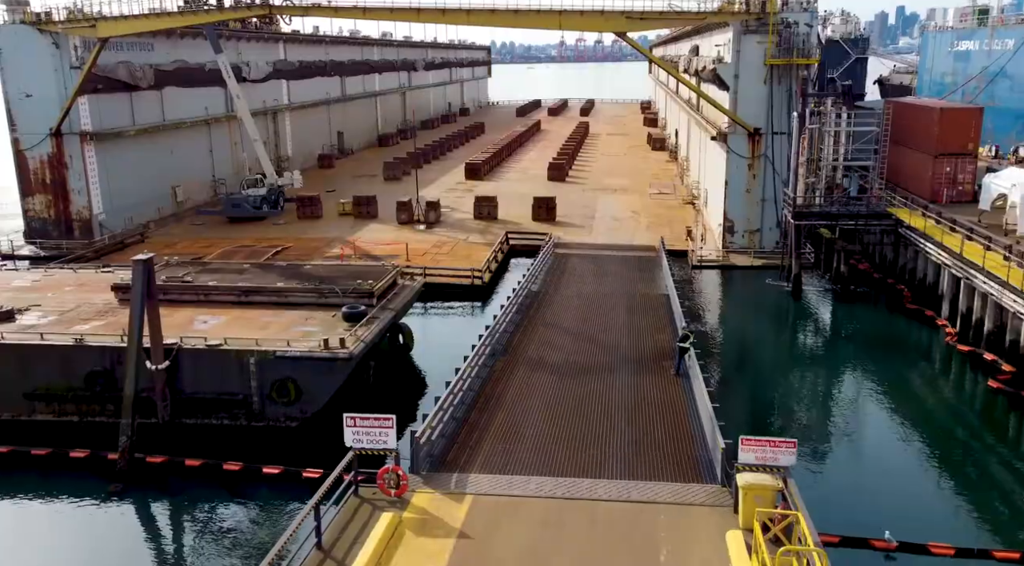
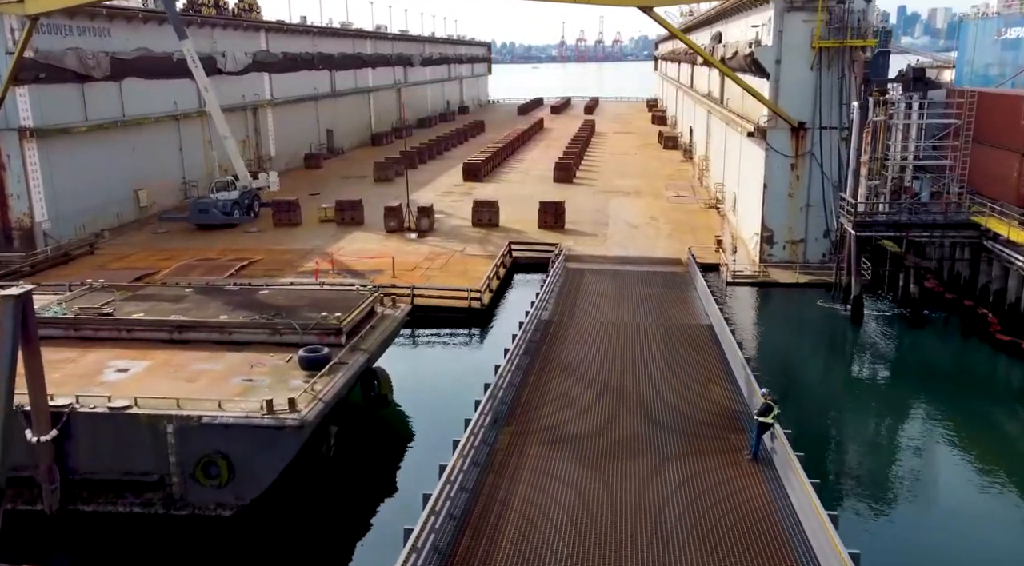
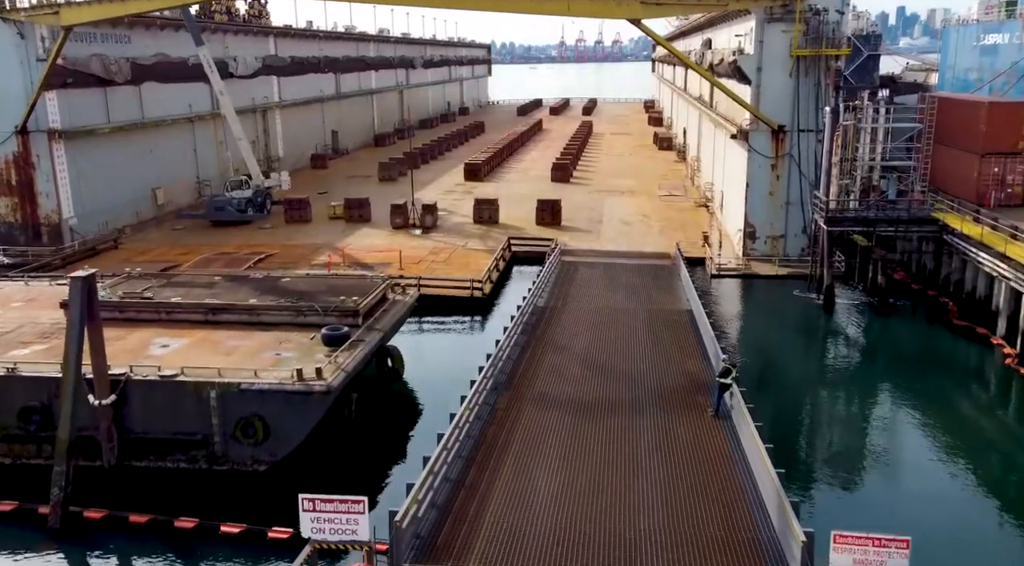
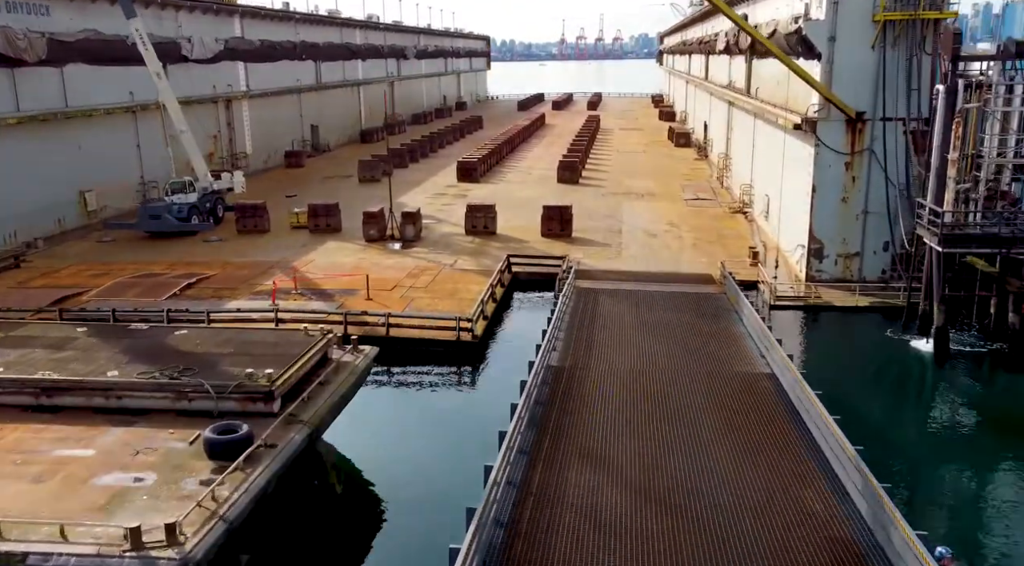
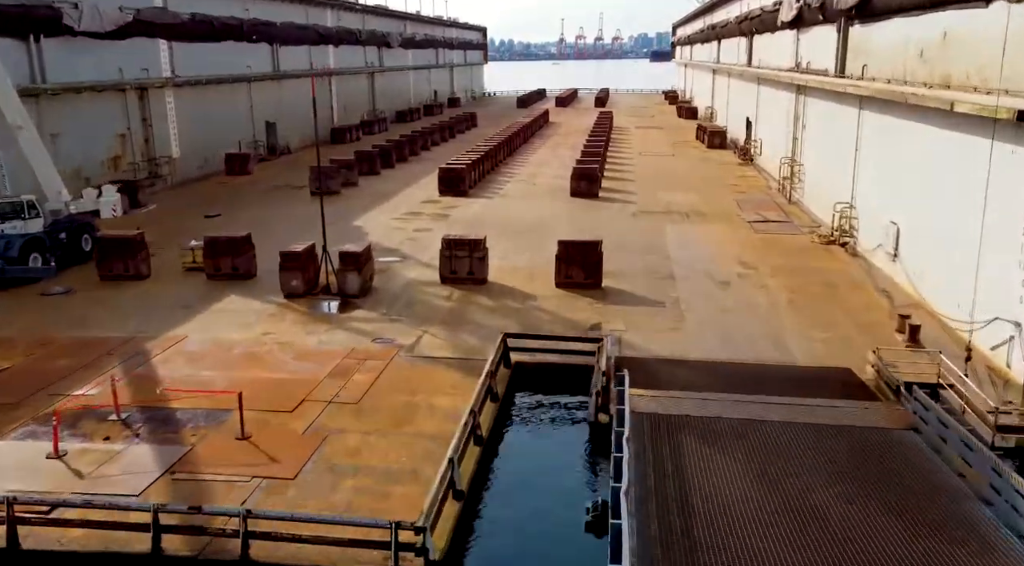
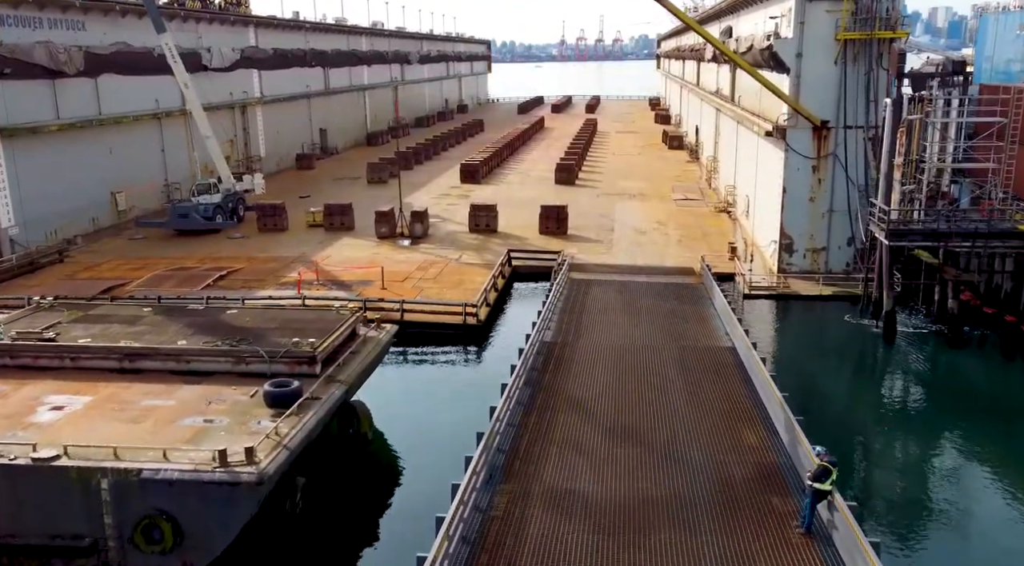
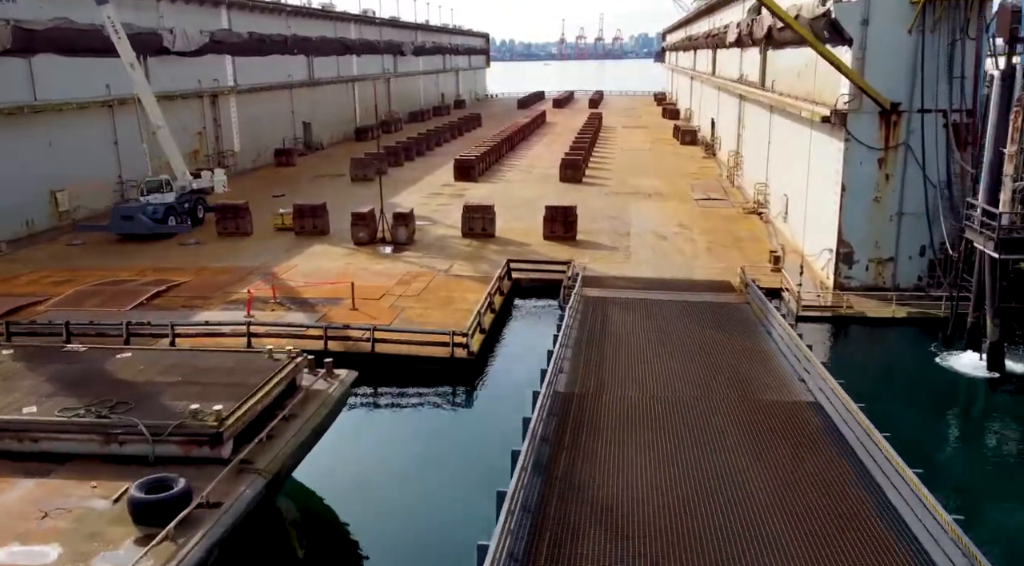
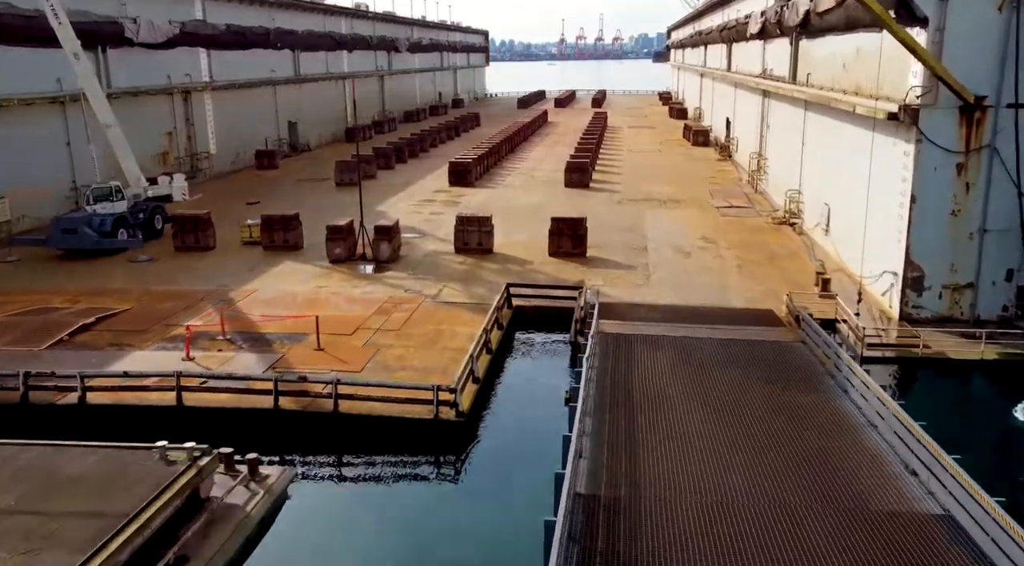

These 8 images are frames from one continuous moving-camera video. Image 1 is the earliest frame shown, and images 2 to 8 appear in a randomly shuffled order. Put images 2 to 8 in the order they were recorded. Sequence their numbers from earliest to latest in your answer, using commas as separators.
3, 2, 6, 4, 7, 8, 5
